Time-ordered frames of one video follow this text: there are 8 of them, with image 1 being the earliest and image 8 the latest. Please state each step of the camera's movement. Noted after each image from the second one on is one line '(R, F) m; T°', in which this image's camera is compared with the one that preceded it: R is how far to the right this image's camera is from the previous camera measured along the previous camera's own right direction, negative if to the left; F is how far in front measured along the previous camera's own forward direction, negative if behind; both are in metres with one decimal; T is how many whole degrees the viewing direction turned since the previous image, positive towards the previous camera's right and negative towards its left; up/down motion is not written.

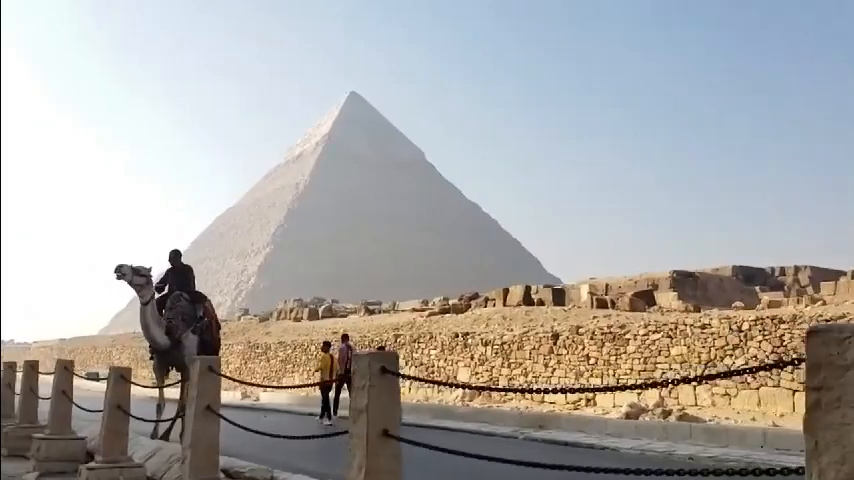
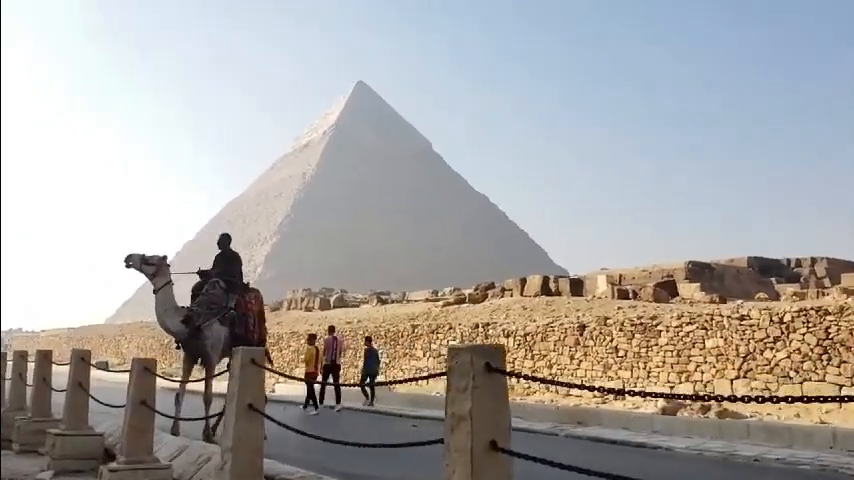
(-0.4, +0.7) m; 0°
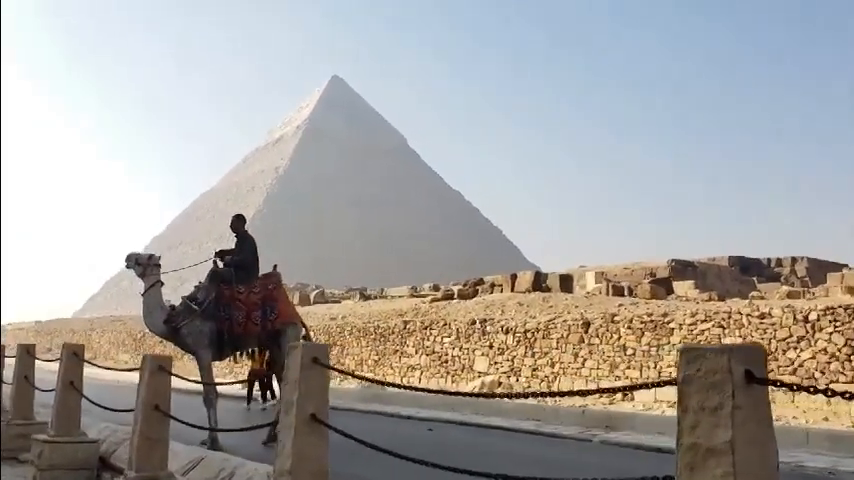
(-0.6, +0.9) m; +2°
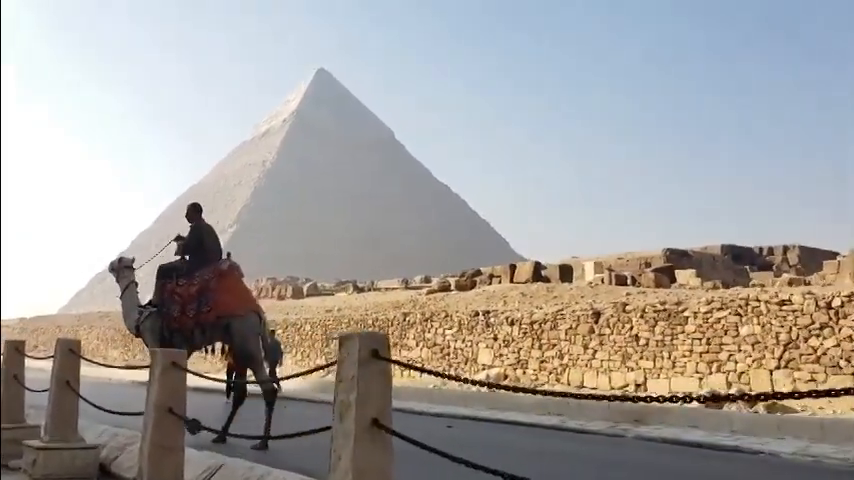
(-0.3, +0.6) m; +1°
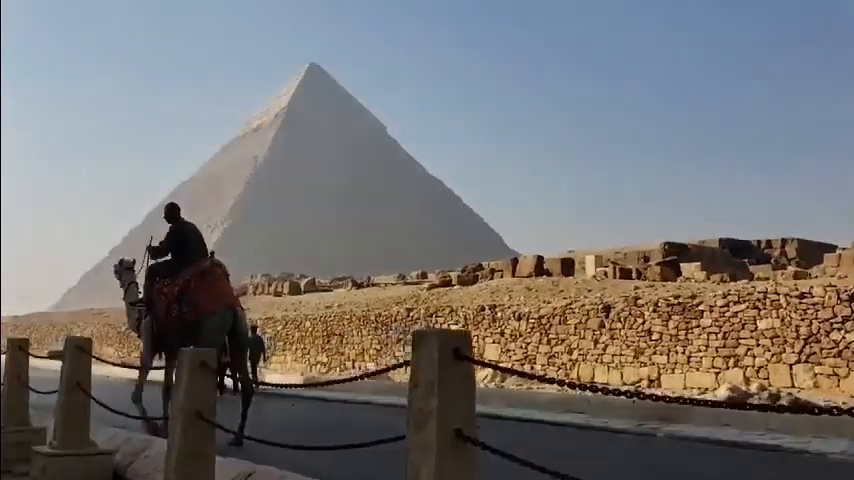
(-0.3, +0.4) m; +1°
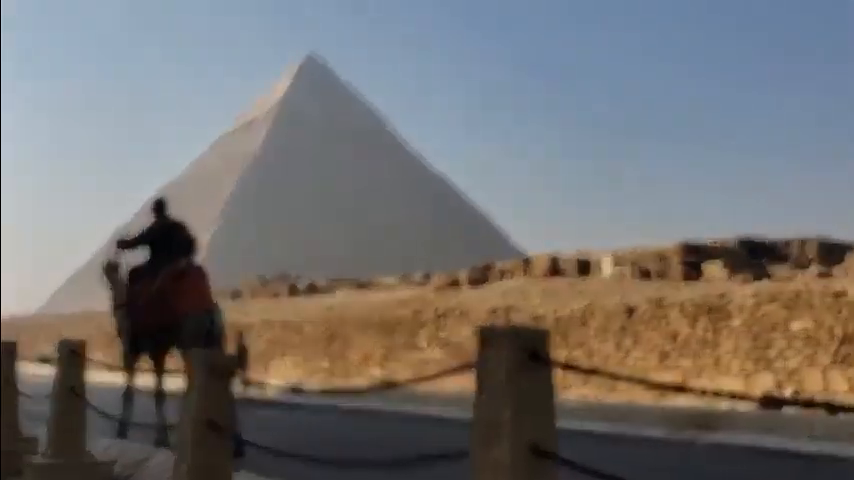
(-0.1, +0.5) m; -1°
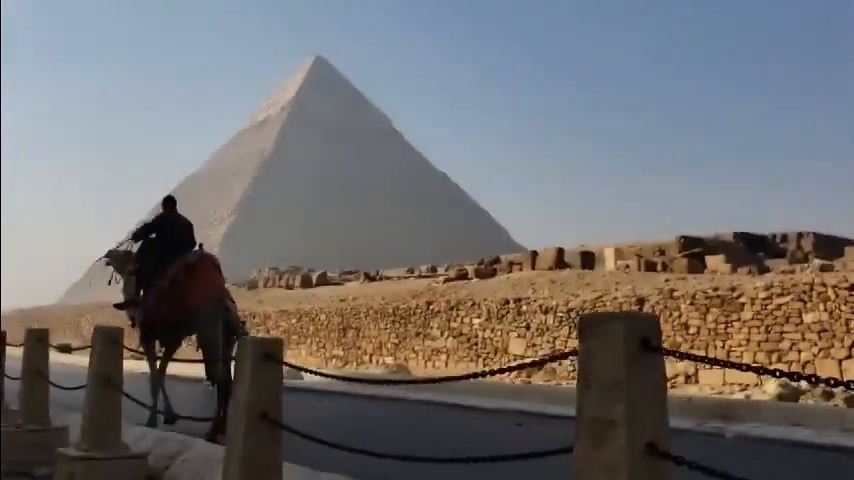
(-0.3, +0.1) m; 0°
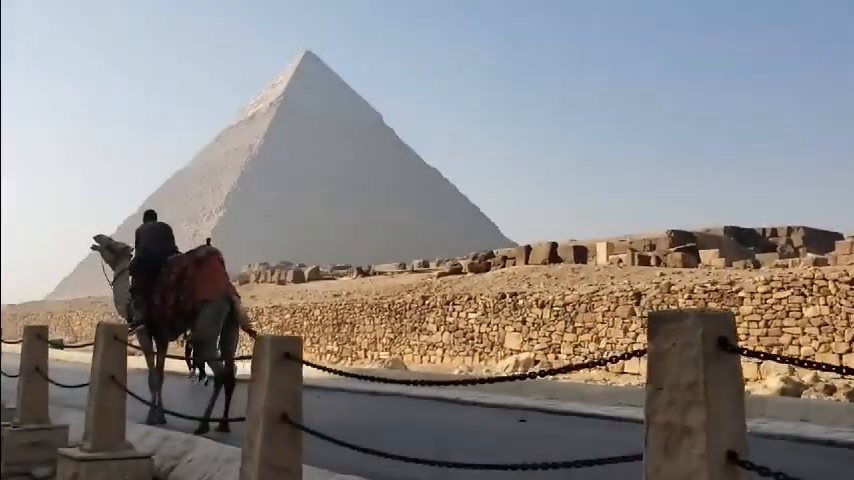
(-0.1, +0.1) m; +1°
